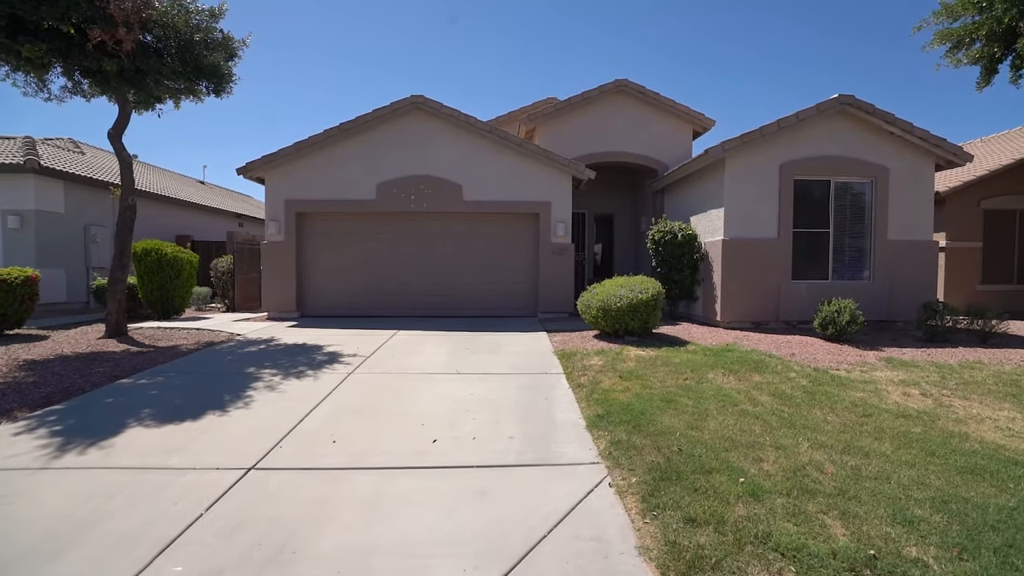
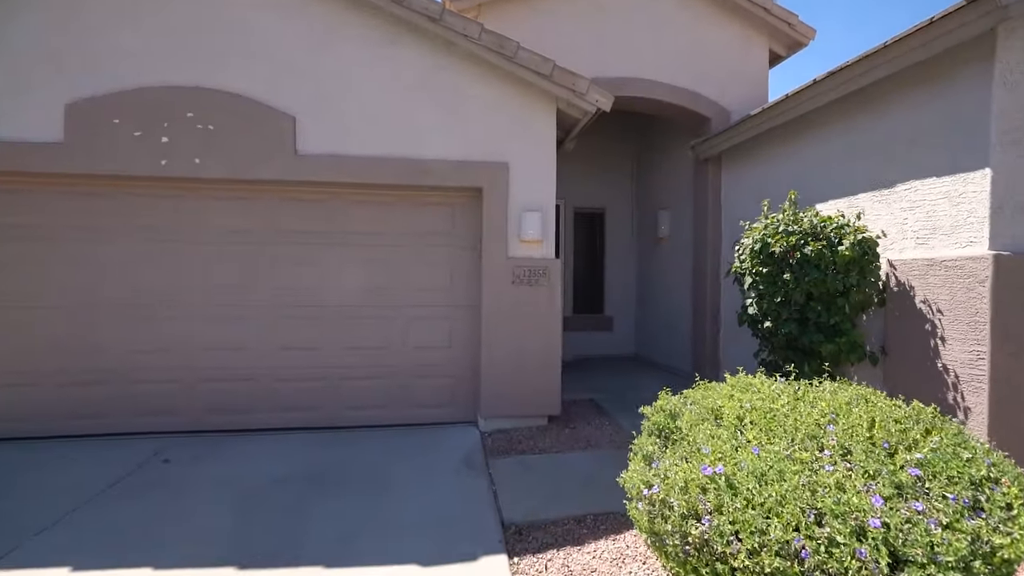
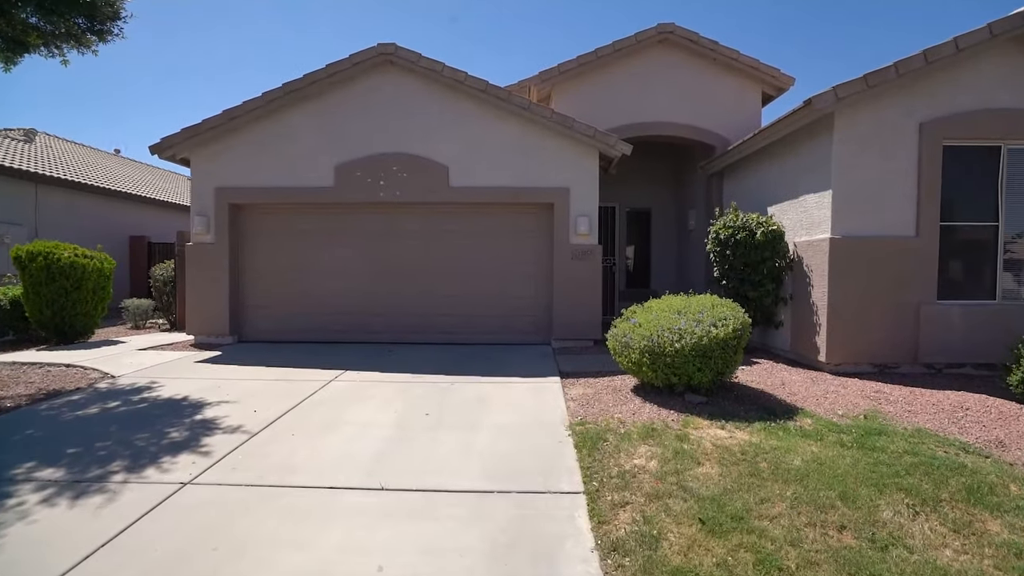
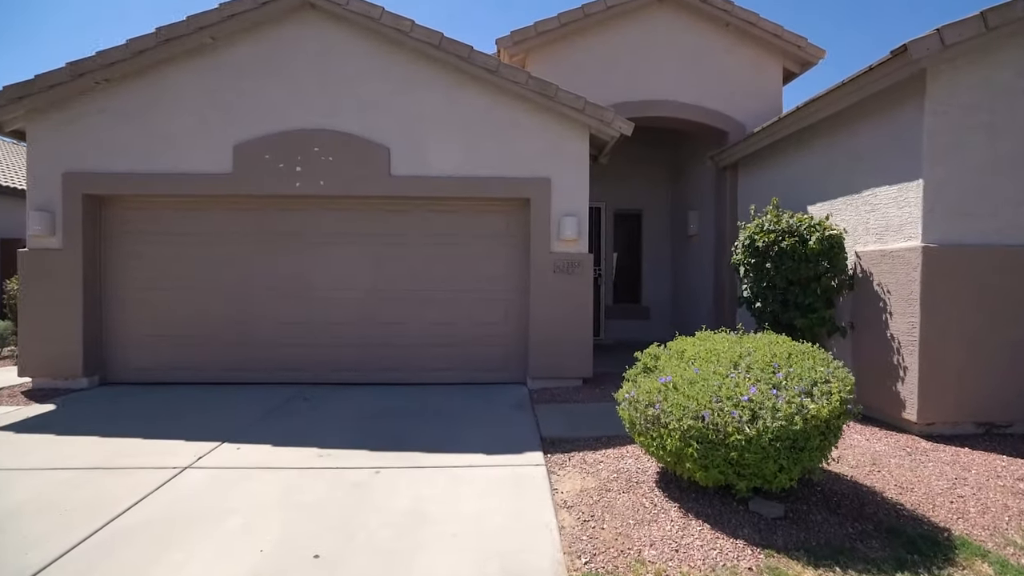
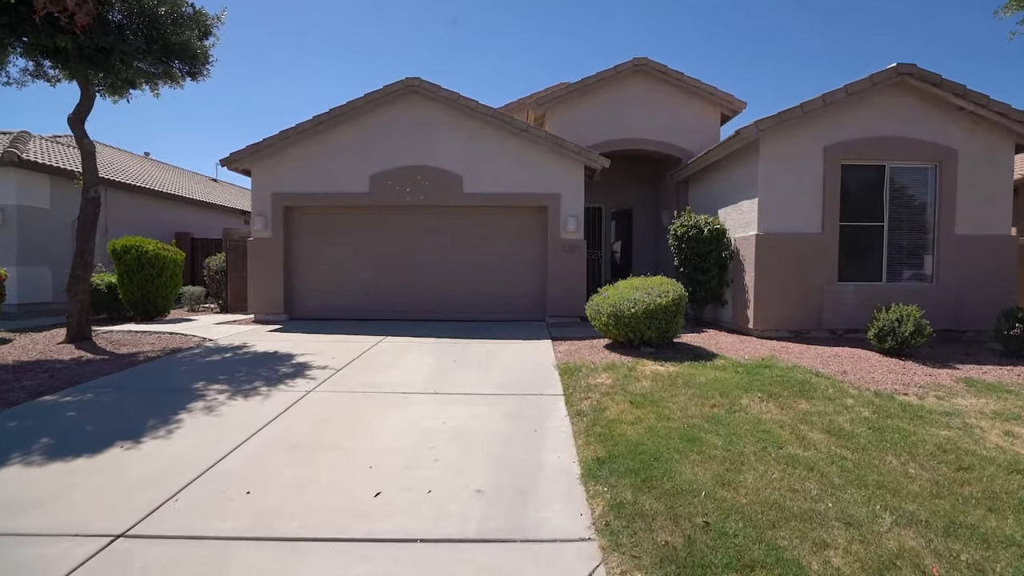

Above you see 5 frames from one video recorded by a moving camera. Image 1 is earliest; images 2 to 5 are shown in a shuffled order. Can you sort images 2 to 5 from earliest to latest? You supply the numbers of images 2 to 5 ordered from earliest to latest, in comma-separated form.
5, 3, 4, 2
